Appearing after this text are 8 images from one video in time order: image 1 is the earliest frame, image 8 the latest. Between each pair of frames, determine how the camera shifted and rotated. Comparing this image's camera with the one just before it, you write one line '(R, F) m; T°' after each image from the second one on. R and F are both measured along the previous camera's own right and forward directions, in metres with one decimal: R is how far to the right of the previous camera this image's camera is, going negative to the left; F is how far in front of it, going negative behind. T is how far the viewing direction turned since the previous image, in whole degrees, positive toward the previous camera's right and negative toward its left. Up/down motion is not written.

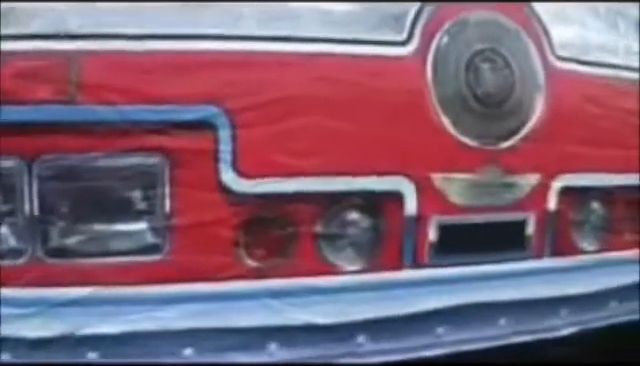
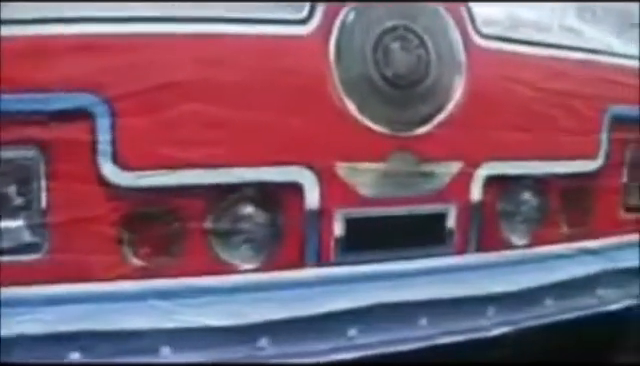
(0.0, +0.5) m; +3°
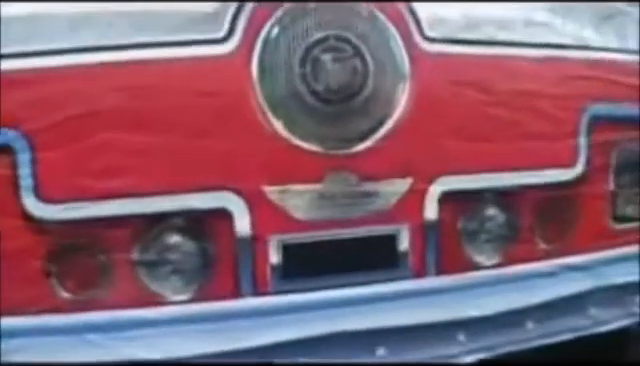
(+0.2, +0.4) m; -1°
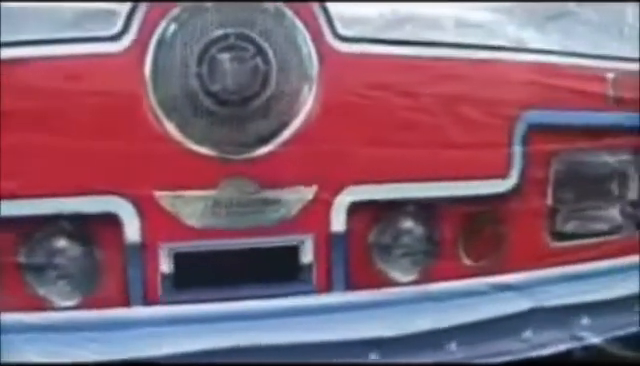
(+0.3, +0.3) m; -2°
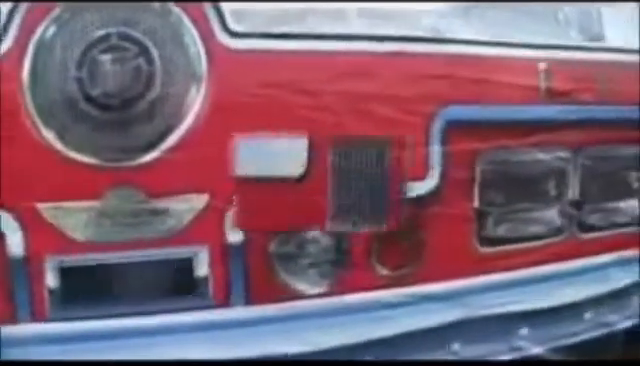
(+0.2, +0.3) m; -1°
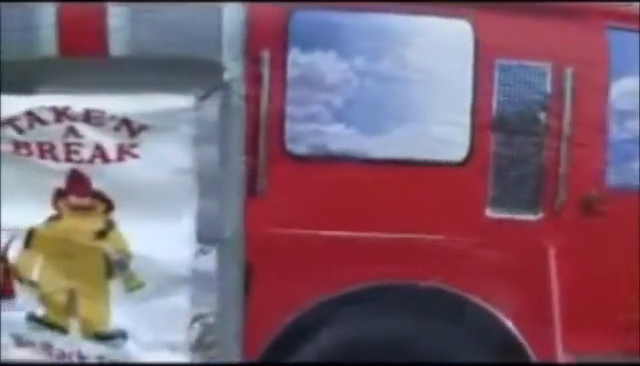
(-0.1, +0.4) m; 0°
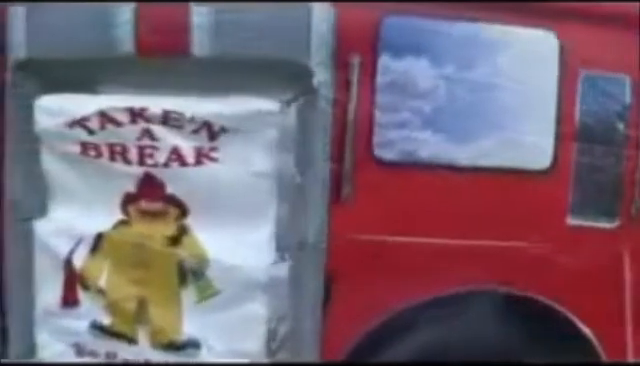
(-0.2, +0.1) m; +1°
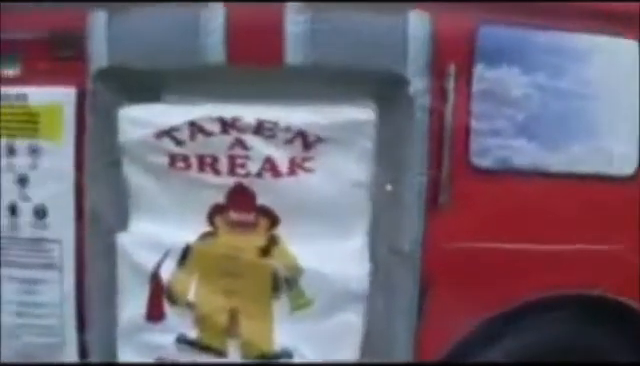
(-0.1, 0.0) m; 0°
